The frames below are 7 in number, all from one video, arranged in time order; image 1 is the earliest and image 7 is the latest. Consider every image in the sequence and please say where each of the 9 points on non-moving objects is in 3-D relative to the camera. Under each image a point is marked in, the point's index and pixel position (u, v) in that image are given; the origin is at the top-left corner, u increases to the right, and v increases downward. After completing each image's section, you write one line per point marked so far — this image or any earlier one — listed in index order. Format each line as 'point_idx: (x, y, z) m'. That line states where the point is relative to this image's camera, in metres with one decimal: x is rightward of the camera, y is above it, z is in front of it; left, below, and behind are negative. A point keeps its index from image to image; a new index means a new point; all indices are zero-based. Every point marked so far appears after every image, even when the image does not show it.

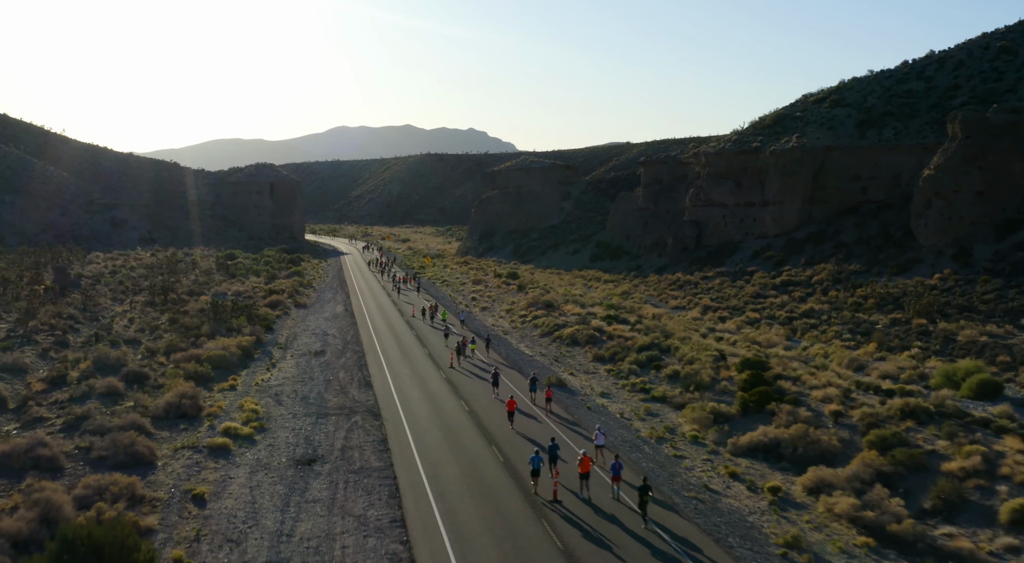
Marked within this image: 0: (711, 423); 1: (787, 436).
0: (+4.9, -3.5, +17.2) m
1: (+6.3, -3.5, +15.7) m
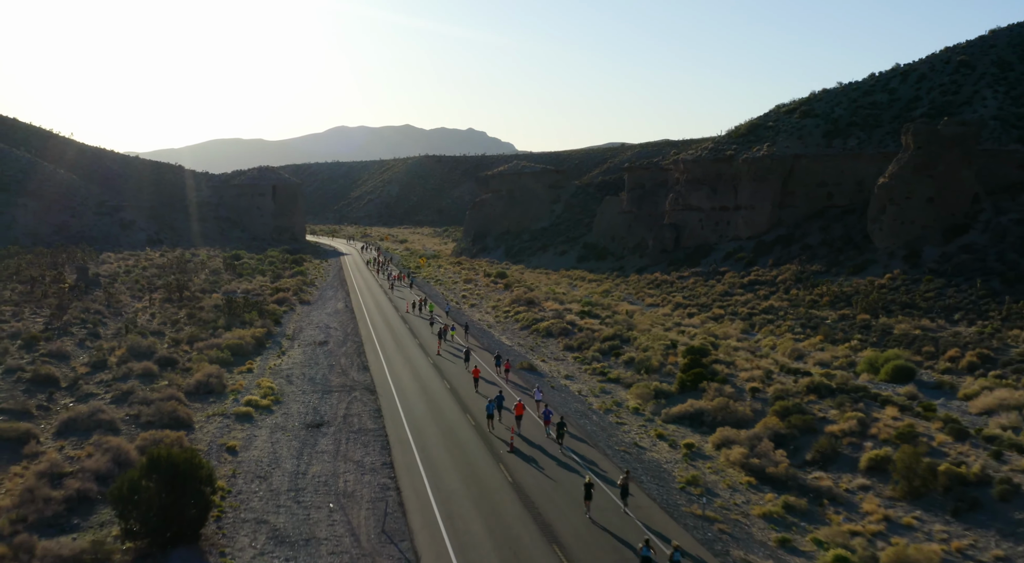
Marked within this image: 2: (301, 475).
0: (+4.2, -3.4, +20.6) m
1: (+5.5, -3.5, +19.0) m
2: (-4.4, -4.0, +14.5) m
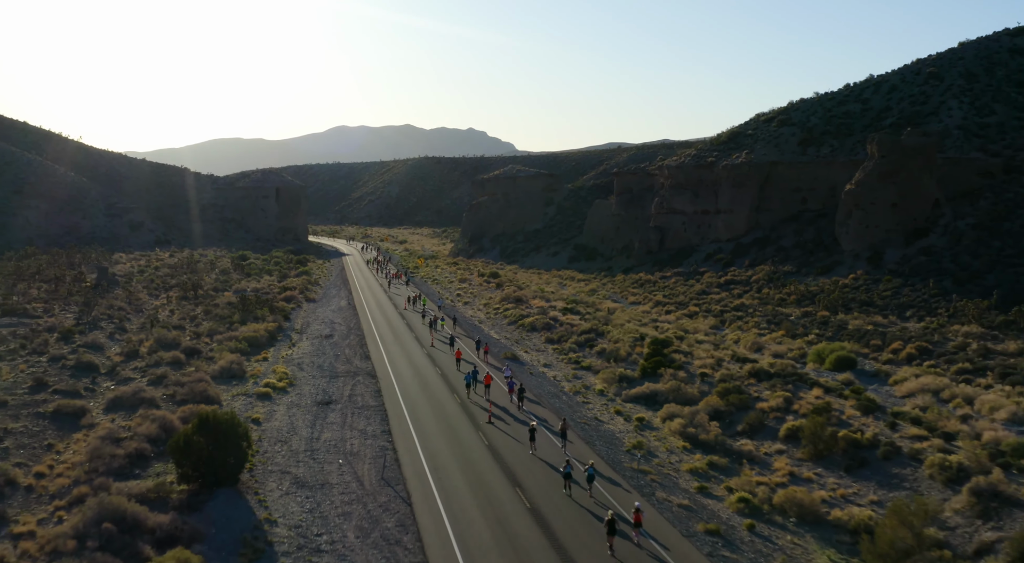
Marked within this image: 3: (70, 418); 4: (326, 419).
0: (+3.6, -3.4, +23.7) m
1: (+4.9, -3.5, +22.2) m
2: (-5.0, -4.0, +17.6) m
3: (-12.6, -3.8, +19.6) m
4: (-5.2, -3.8, +19.1) m
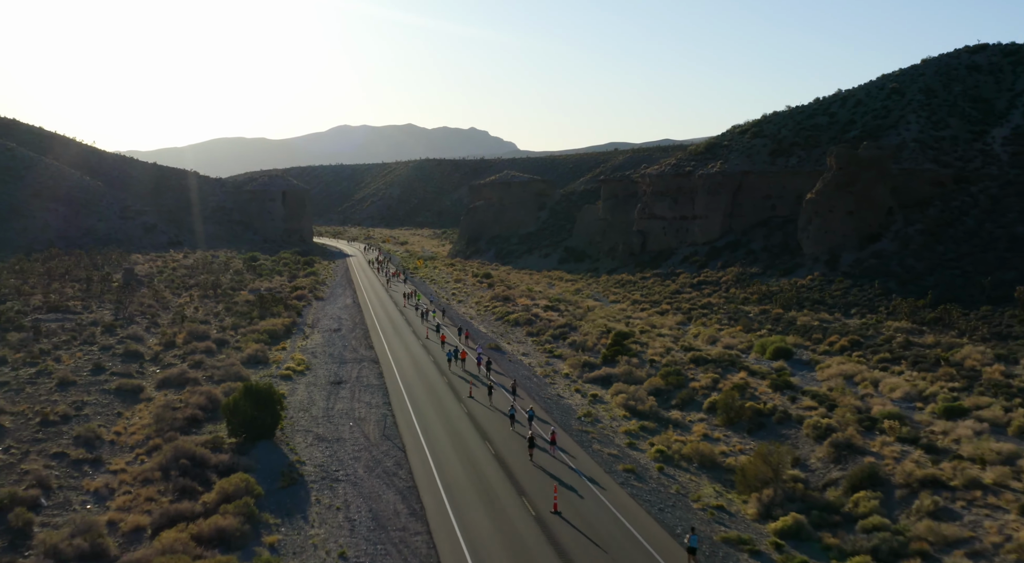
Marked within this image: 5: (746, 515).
0: (+2.8, -3.5, +28.2) m
1: (+4.1, -3.5, +26.6) m
2: (-5.8, -4.1, +22.1) m
3: (-13.4, -3.9, +24.2) m
4: (-6.0, -3.9, +23.6) m
5: (+5.4, -5.3, +15.8) m
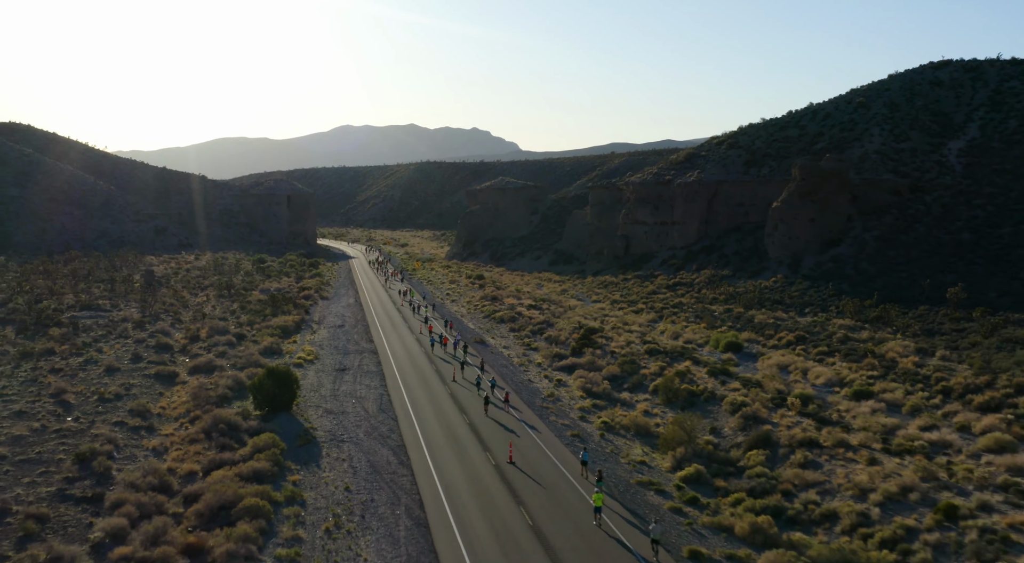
0: (+1.8, -3.6, +32.6) m
1: (+3.1, -3.6, +31.0) m
2: (-6.8, -4.2, +26.5) m
3: (-14.4, -4.0, +28.6) m
4: (-6.9, -4.0, +28.1) m
5: (+4.4, -5.4, +20.2) m
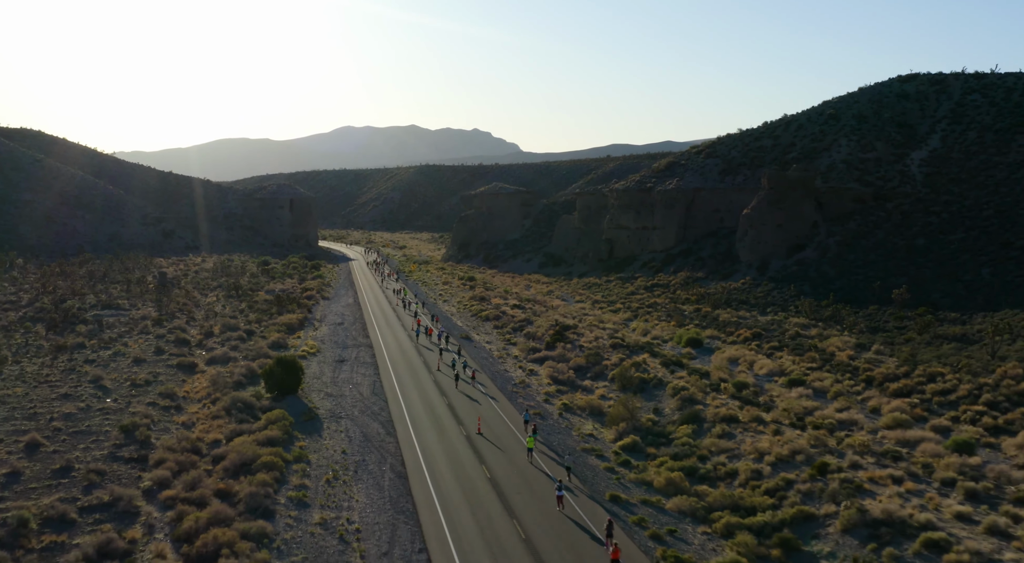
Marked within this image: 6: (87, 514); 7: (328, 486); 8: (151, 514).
0: (+0.8, -3.7, +36.6) m
1: (+2.1, -3.7, +35.1) m
2: (-7.8, -4.3, +30.6) m
3: (-15.4, -4.0, +32.7) m
4: (-8.0, -4.1, +32.1) m
5: (+3.3, -5.5, +24.2) m
6: (-10.8, -5.9, +17.5) m
7: (-5.1, -5.7, +19.2) m
8: (-9.2, -5.9, +17.5) m
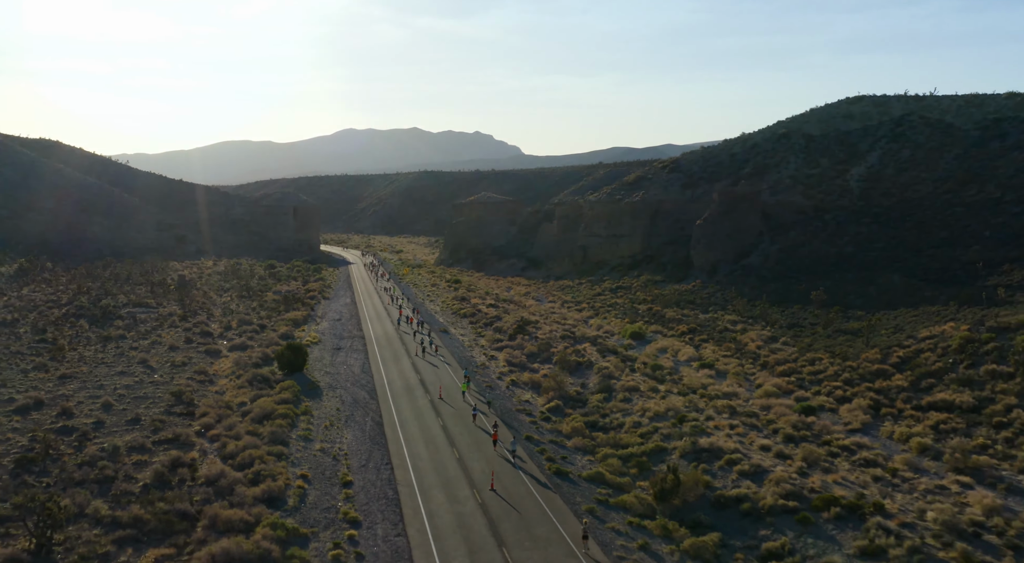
0: (-1.3, -3.8, +44.2) m
1: (0.0, -3.9, +42.7) m
2: (-9.9, -4.4, +38.2) m
3: (-17.5, -4.1, +40.3) m
4: (-10.1, -4.2, +39.7) m
5: (+1.2, -5.6, +31.8) m
6: (-12.9, -6.0, +25.1) m
7: (-7.2, -5.8, +26.7) m
8: (-11.3, -6.0, +25.1) m
